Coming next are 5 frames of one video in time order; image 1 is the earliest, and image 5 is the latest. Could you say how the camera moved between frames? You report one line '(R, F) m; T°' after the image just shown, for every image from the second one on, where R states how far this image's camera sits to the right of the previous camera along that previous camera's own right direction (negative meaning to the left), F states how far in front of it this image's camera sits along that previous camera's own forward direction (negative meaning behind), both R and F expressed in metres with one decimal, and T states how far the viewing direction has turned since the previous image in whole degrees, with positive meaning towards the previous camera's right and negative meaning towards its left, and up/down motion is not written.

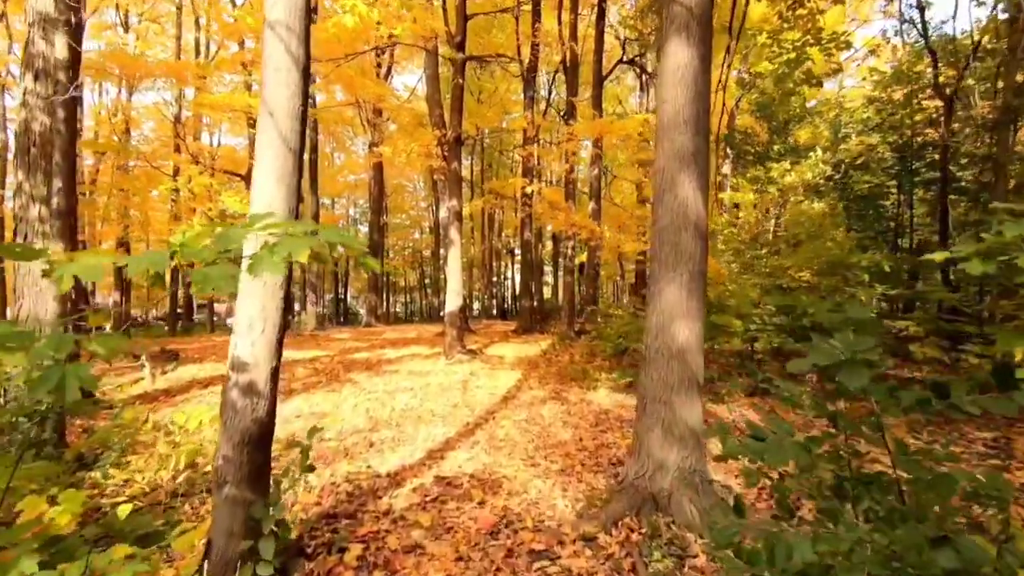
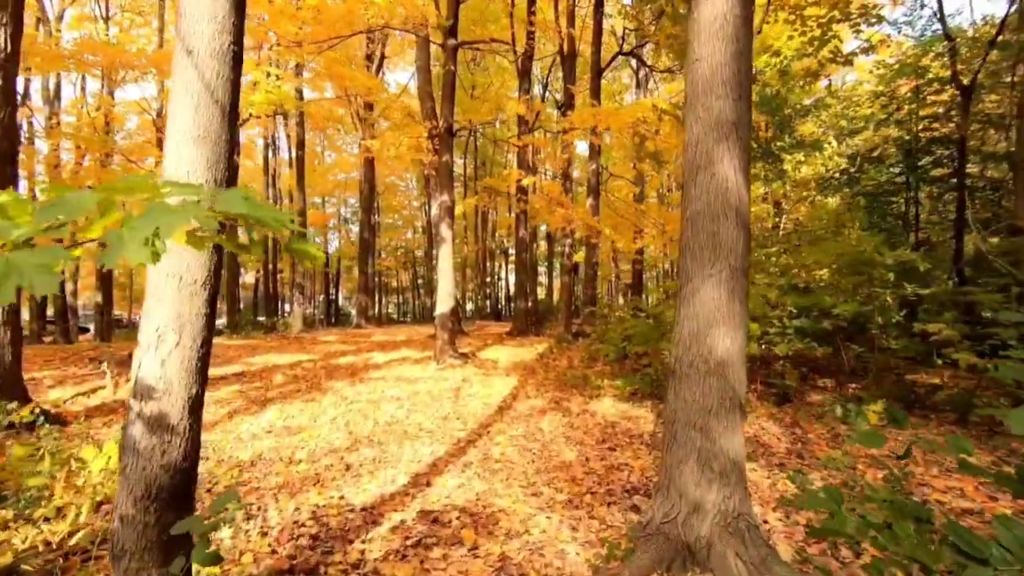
(0.0, +0.7) m; +1°
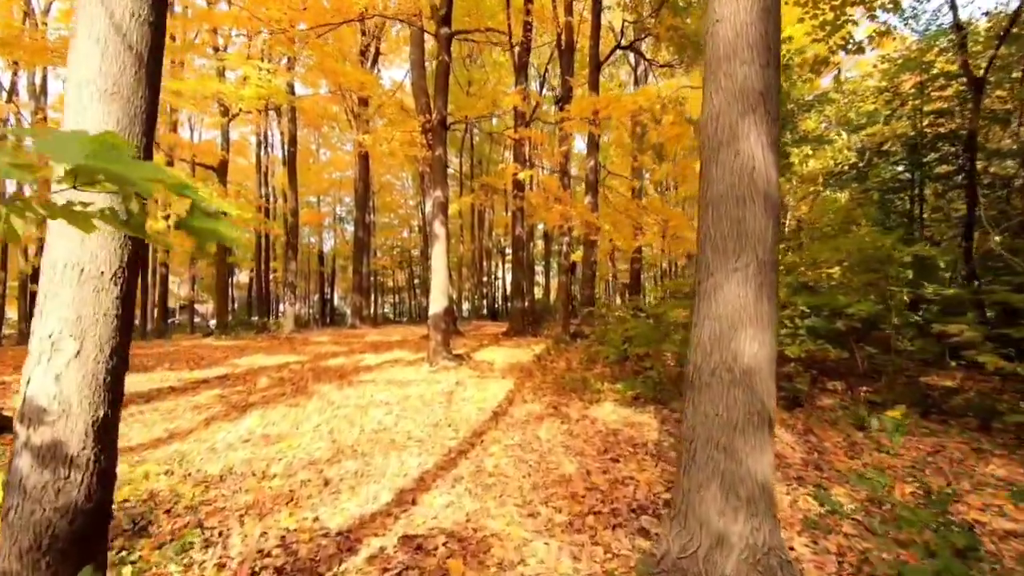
(0.0, +0.4) m; 0°
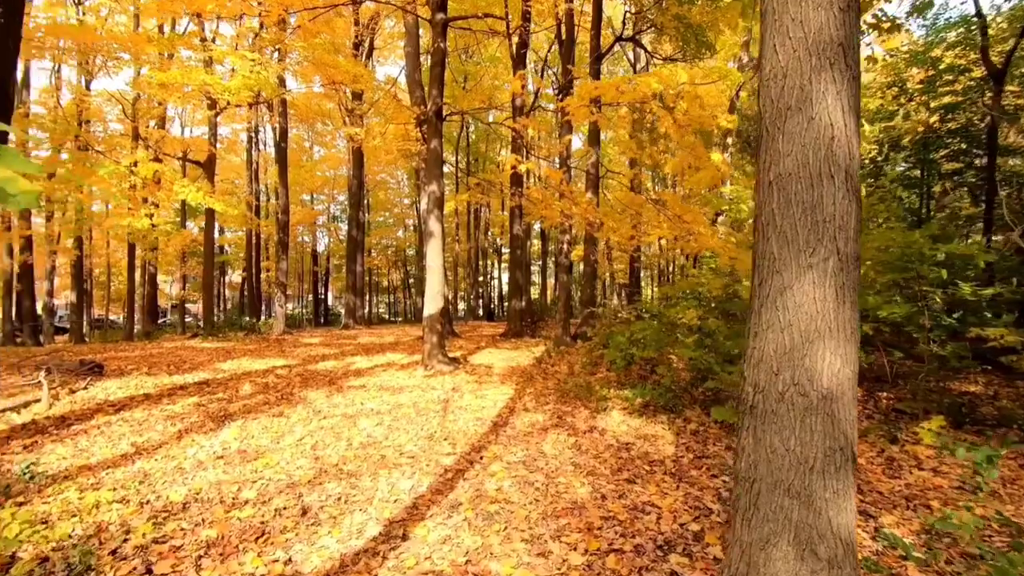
(-0.1, +0.5) m; 0°
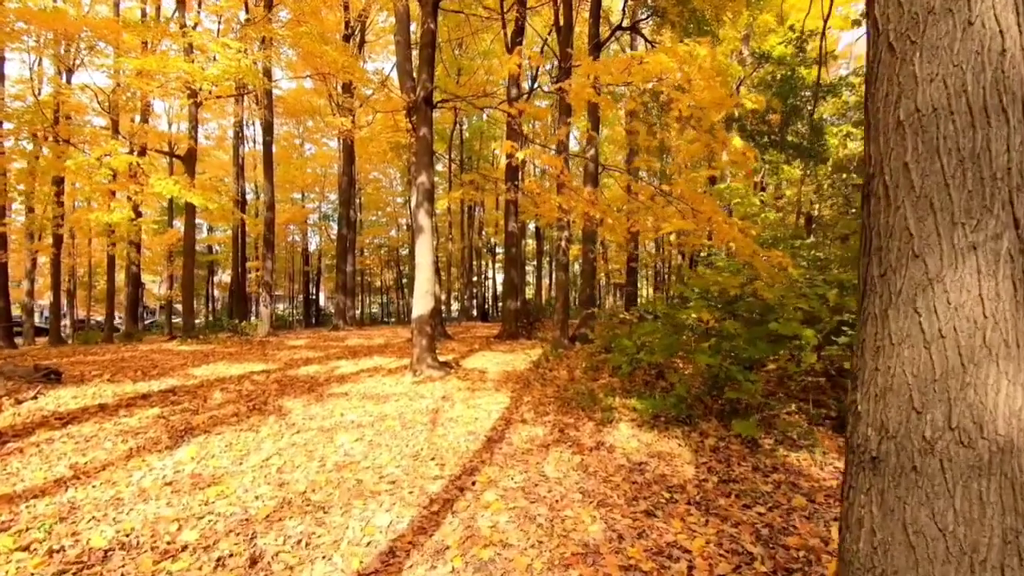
(0.0, +0.7) m; +1°
